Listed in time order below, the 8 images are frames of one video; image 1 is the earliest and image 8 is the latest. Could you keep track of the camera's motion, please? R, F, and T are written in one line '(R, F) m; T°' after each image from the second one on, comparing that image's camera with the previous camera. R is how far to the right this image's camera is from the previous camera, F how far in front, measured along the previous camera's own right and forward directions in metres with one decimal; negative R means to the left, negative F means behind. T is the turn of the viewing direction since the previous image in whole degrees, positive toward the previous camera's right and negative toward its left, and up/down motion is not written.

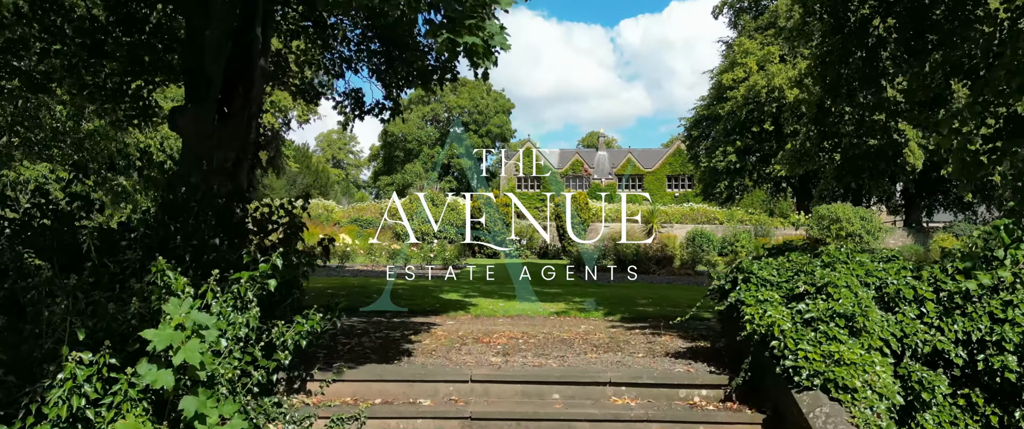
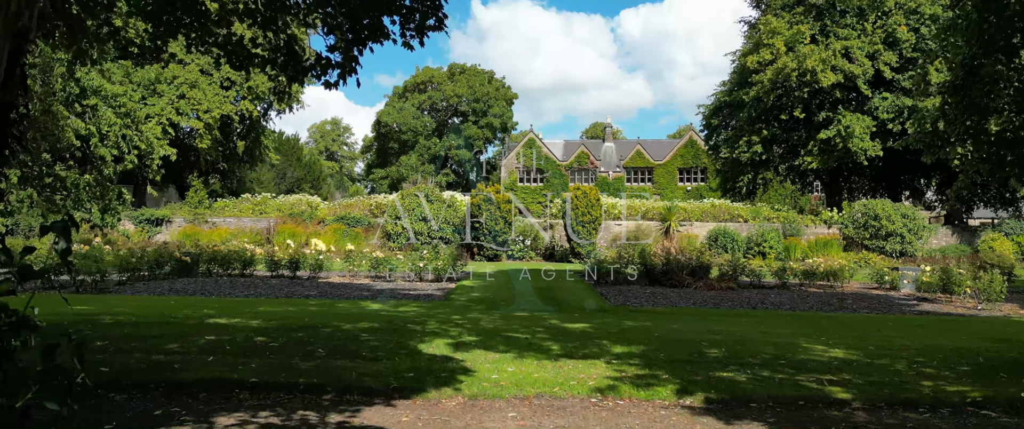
(-0.1, +2.1) m; 0°
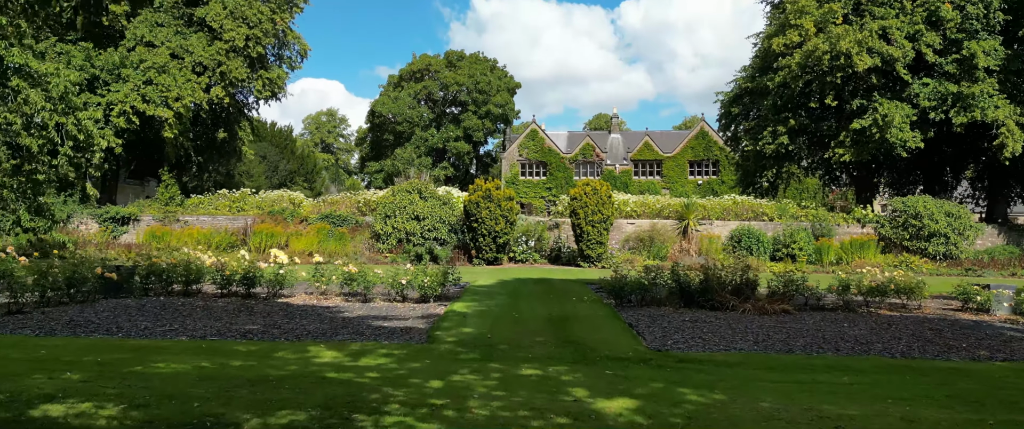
(0.0, +2.0) m; 0°
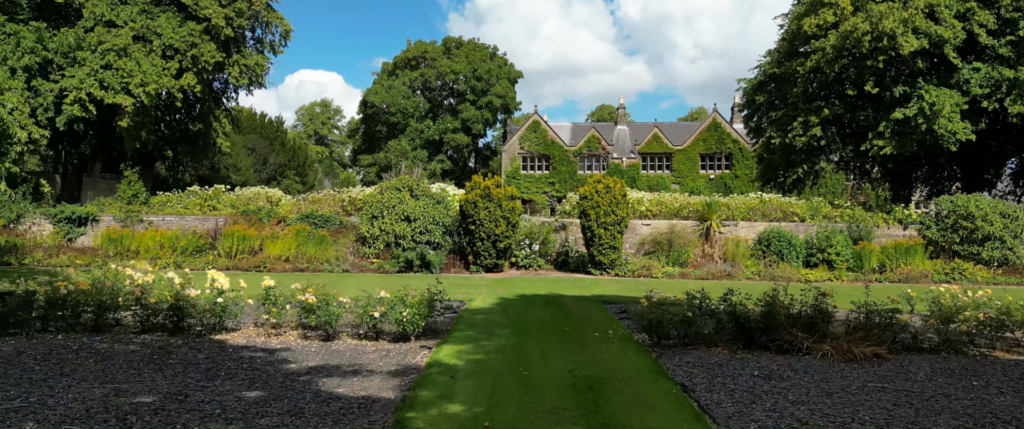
(0.0, +2.0) m; 0°
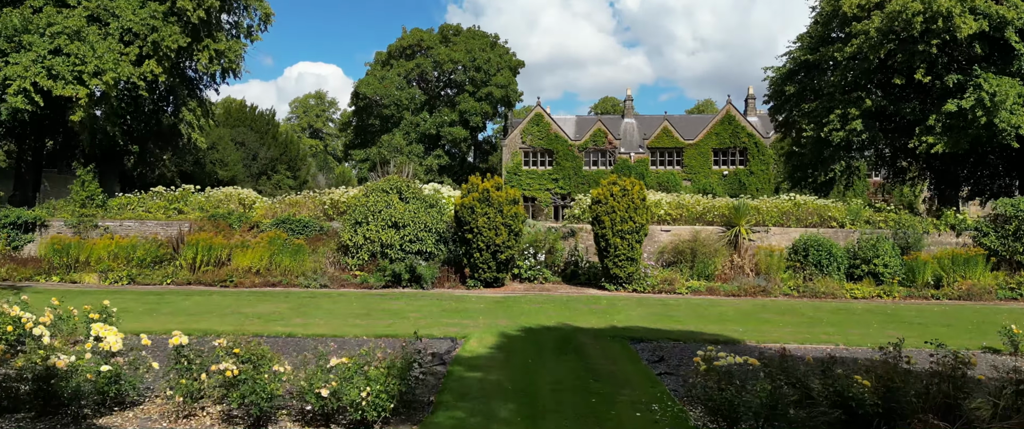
(0.0, +2.0) m; 0°
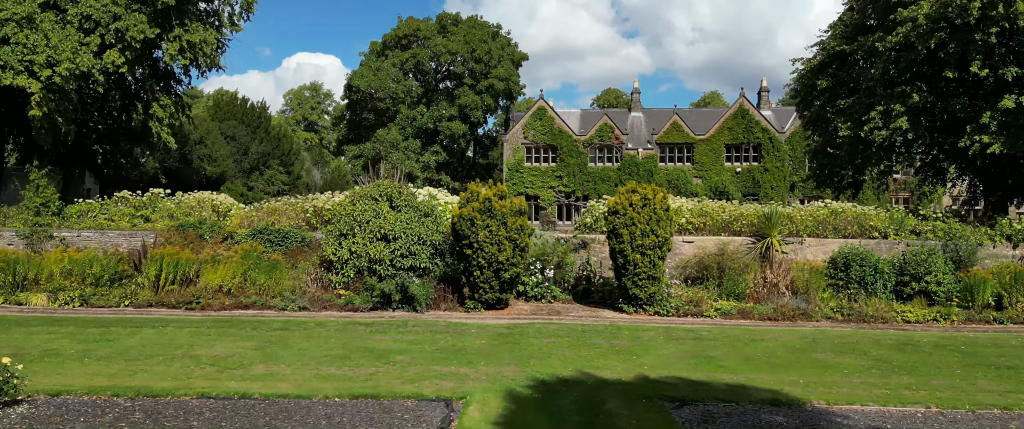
(-0.1, +1.7) m; 0°
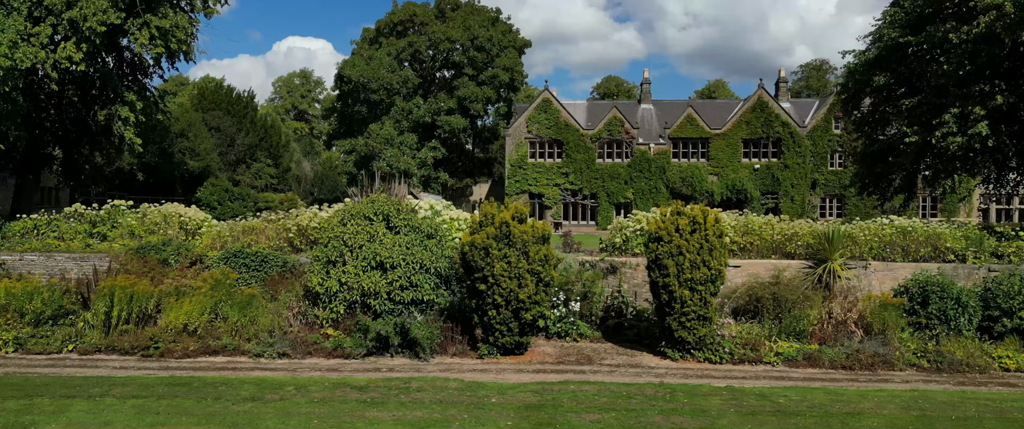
(-0.3, +2.0) m; 0°
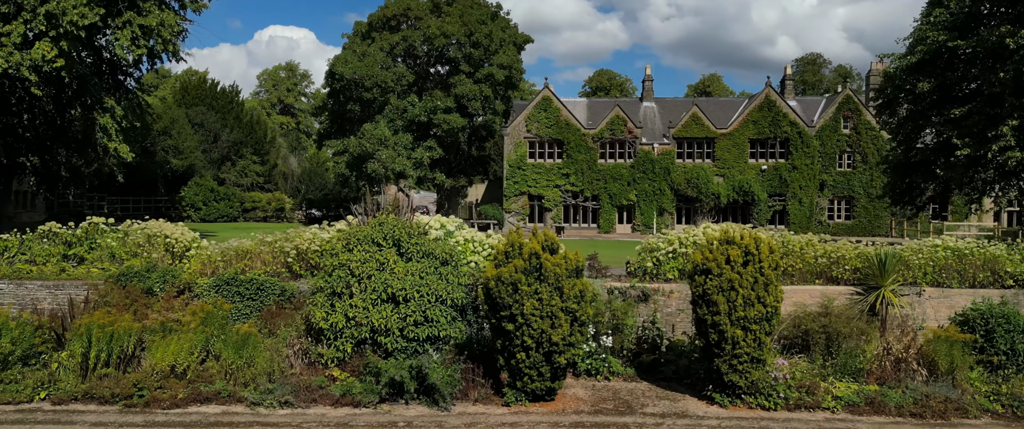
(-0.5, +1.1) m; +1°
